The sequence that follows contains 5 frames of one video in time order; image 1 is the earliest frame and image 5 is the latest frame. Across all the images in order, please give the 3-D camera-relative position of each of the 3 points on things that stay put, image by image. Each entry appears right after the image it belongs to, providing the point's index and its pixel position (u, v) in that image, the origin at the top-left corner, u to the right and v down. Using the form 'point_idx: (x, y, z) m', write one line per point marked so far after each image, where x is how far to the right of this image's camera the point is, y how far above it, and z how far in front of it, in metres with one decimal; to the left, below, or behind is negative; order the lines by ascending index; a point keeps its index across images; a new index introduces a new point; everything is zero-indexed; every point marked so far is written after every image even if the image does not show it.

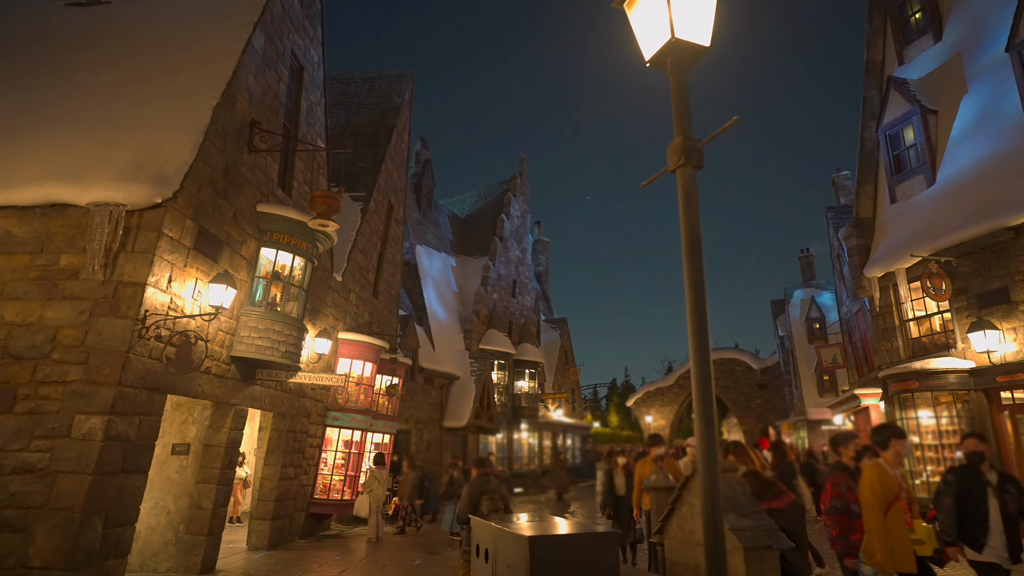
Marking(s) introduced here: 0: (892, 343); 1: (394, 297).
0: (+8.1, -1.2, +12.1) m
1: (-3.4, -0.3, +16.5) m
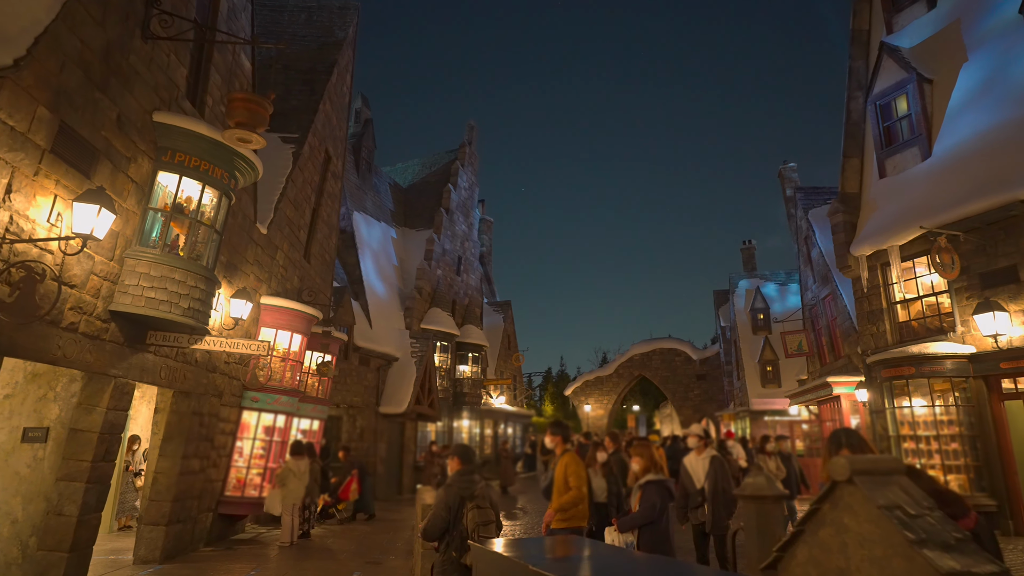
0: (+7.3, -0.8, +11.4) m
1: (-4.6, +0.6, +14.3) m
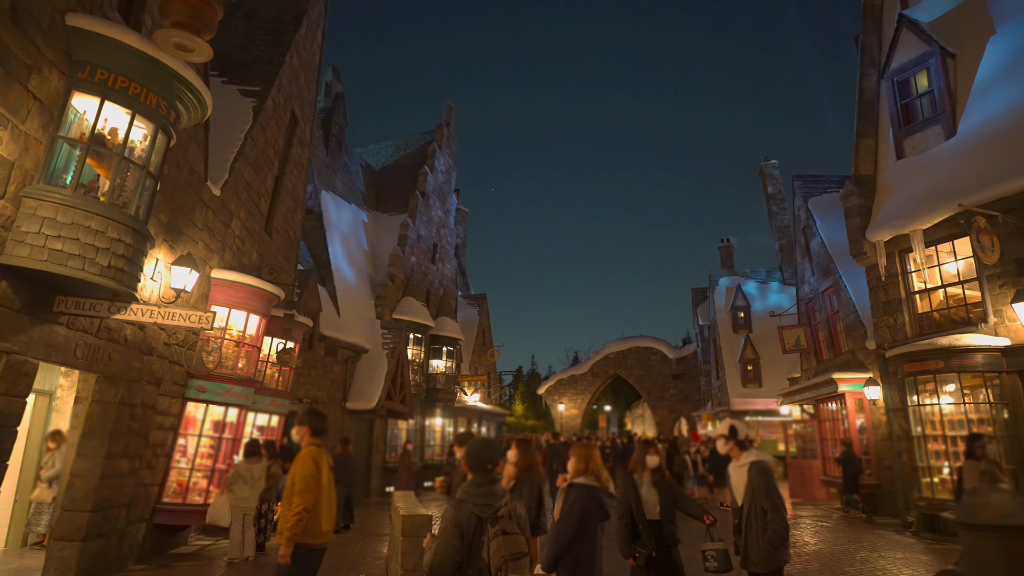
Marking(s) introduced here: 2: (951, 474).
0: (+7.1, -0.6, +10.6) m
1: (-5.0, +1.1, +12.8) m
2: (+7.1, -3.0, +9.2) m
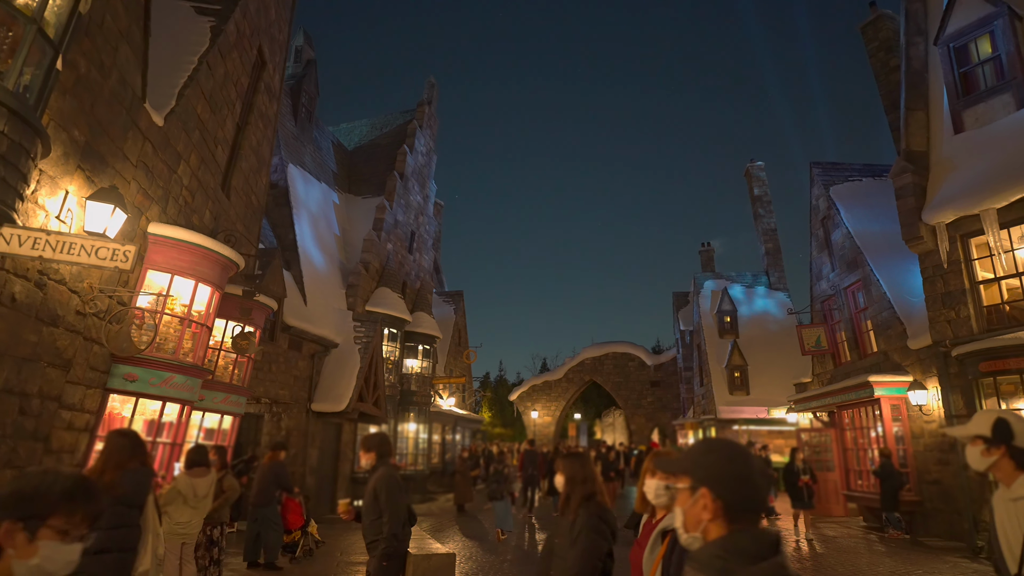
0: (+7.3, -0.4, +9.3) m
1: (-4.9, +1.5, +10.8) m
2: (+7.3, -2.8, +7.9) m
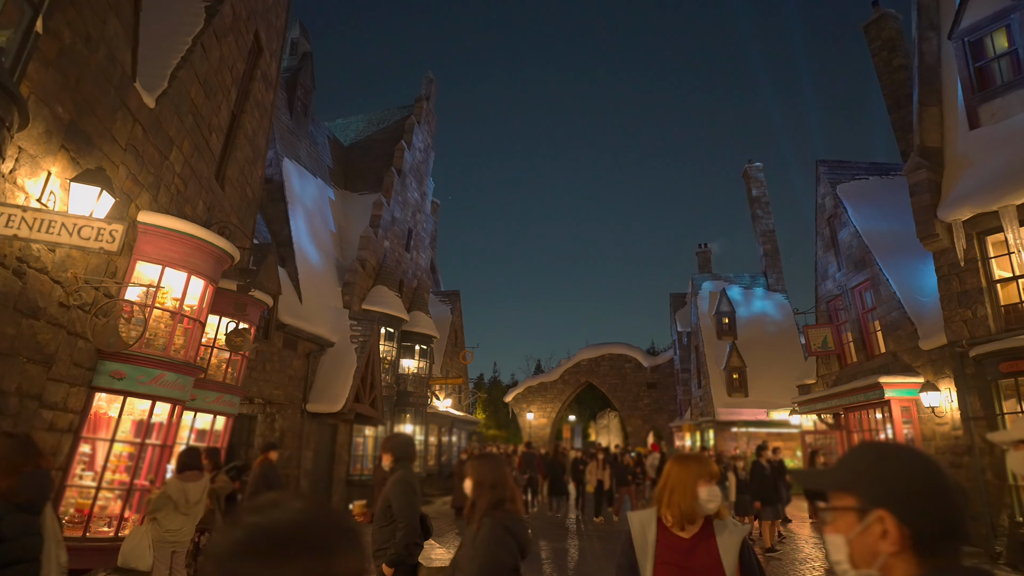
0: (+7.4, -0.4, +9.1) m
1: (-4.8, +1.6, +10.4) m
2: (+7.4, -2.8, +7.6) m
